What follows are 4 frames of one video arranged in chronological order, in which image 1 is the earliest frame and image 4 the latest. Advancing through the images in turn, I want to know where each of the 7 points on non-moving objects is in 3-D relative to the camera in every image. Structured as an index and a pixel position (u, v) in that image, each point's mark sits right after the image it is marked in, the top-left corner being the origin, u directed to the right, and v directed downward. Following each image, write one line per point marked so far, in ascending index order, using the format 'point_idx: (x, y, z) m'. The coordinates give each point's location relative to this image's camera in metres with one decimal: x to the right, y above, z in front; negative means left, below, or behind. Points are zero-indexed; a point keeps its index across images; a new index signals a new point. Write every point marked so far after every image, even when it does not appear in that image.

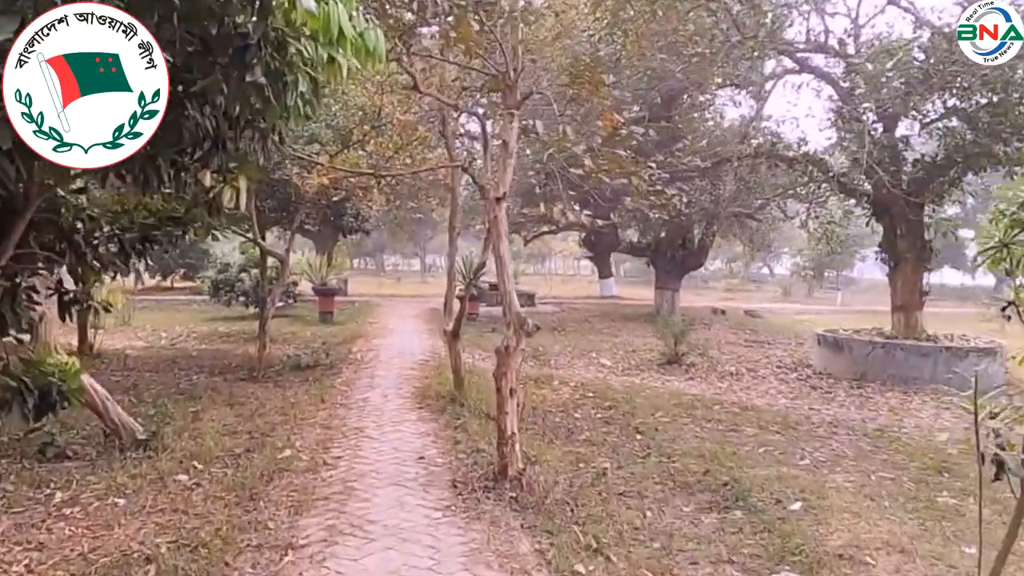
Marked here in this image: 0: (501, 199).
0: (-0.1, +0.4, +3.8) m
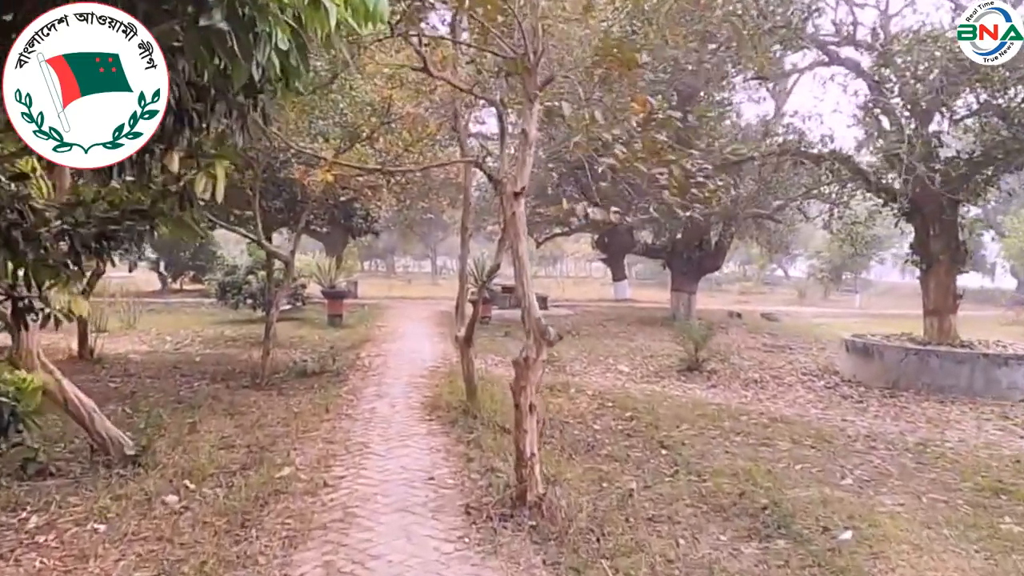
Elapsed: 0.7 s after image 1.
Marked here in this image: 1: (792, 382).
0: (0.0, +0.4, +3.4) m
1: (+3.0, -1.0, +8.4) m
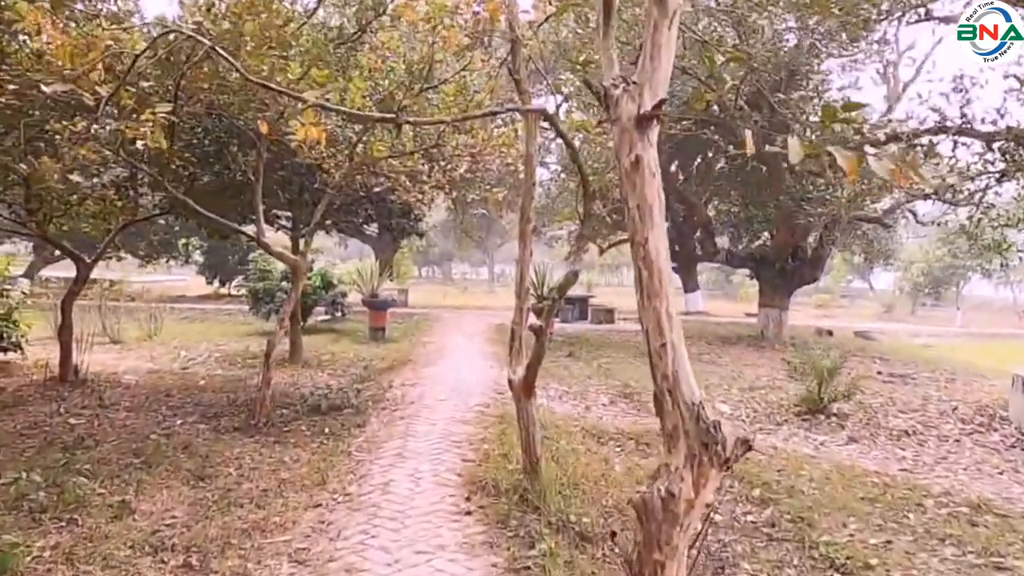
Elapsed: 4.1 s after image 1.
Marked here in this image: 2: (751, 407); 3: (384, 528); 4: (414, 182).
0: (+0.3, +0.3, +1.6) m
1: (+3.6, -1.2, +6.3) m
2: (+2.2, -1.1, +7.3) m
3: (-0.5, -1.0, +3.2) m
4: (-0.9, +1.0, +7.4) m
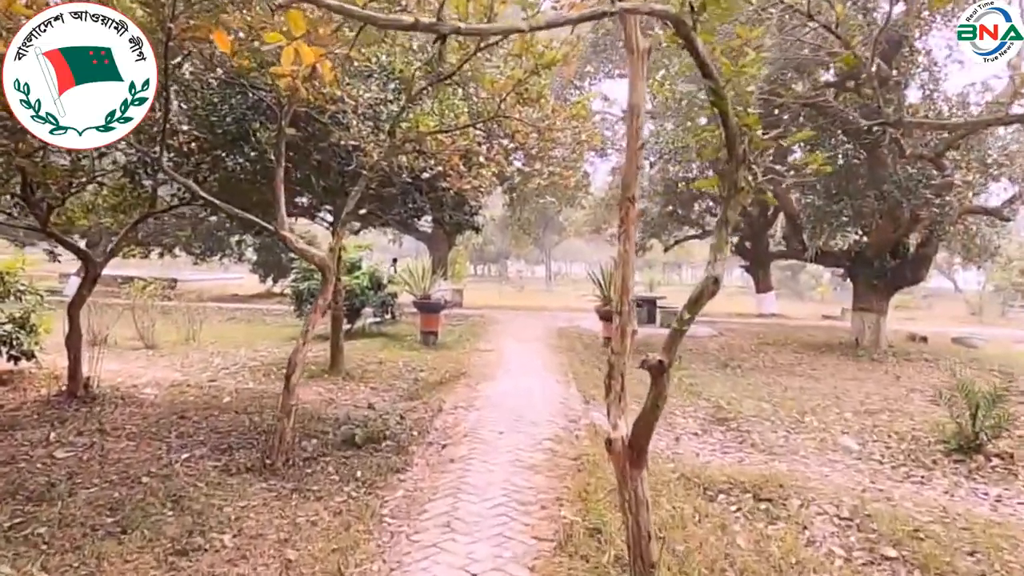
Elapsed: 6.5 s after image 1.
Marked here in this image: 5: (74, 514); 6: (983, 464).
0: (+0.4, +0.3, +0.4) m
1: (+4.1, -1.2, +4.9) m
2: (+2.8, -1.1, +5.9) m
3: (-0.2, -1.0, +2.0) m
4: (-0.3, +1.0, +6.3) m
5: (-2.0, -1.0, +3.6) m
6: (+3.1, -1.2, +5.2) m
